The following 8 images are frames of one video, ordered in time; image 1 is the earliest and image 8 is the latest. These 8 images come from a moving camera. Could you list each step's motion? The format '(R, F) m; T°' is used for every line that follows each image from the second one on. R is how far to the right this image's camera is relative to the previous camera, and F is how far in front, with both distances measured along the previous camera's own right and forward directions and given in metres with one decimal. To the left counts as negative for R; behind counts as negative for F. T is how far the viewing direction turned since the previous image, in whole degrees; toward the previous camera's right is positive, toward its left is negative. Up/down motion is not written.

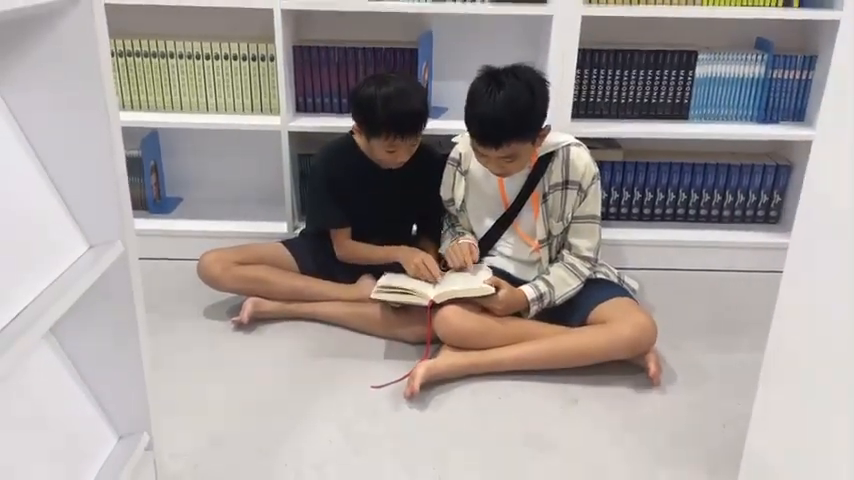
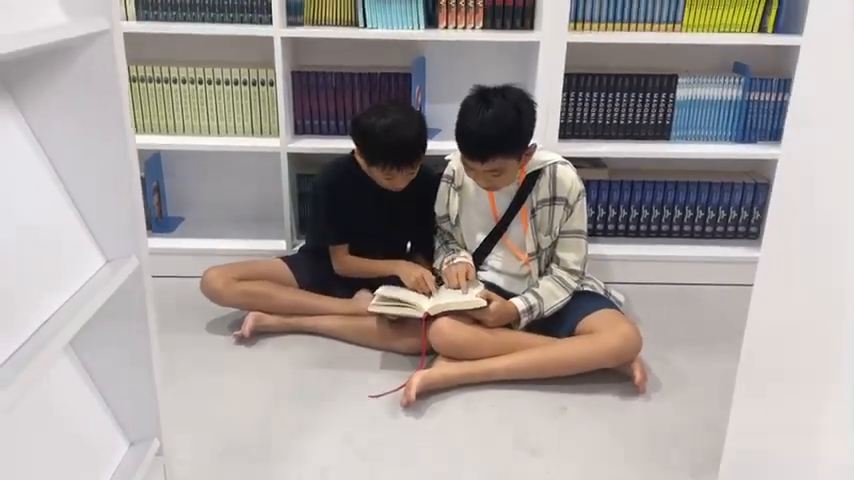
(0.0, -0.1) m; +1°
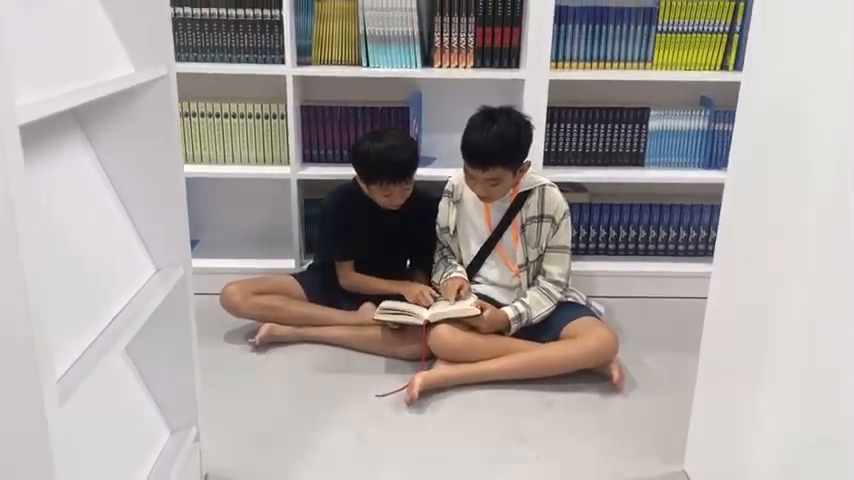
(0.0, -0.2) m; +1°
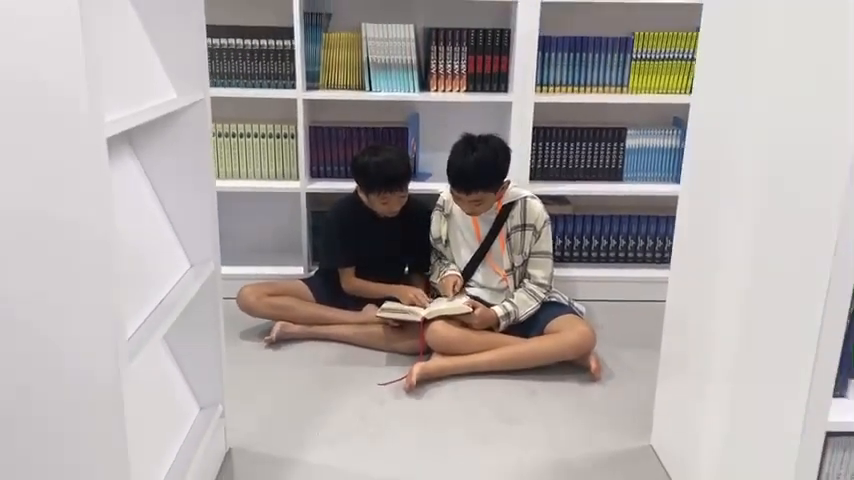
(0.0, -0.2) m; 0°
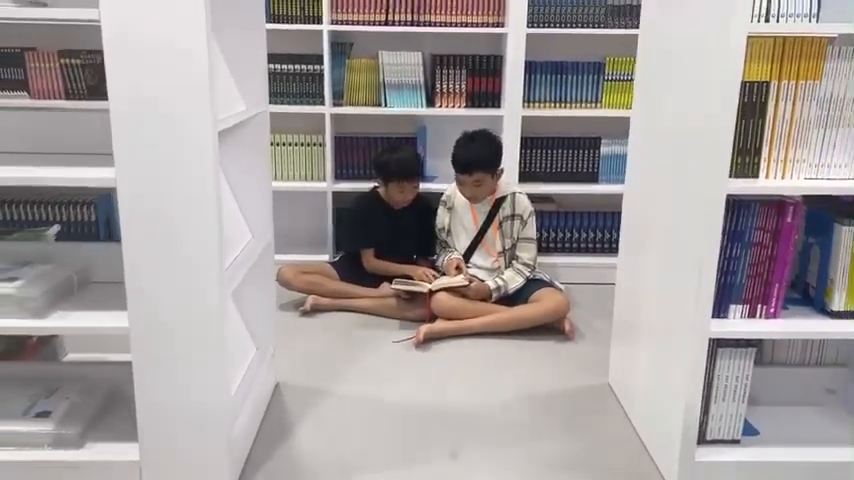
(0.0, -0.5) m; -1°
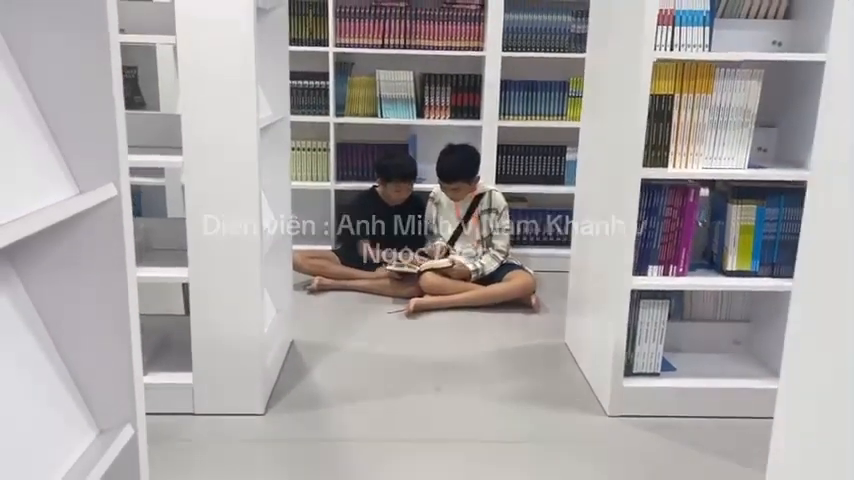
(0.0, -0.5) m; +1°
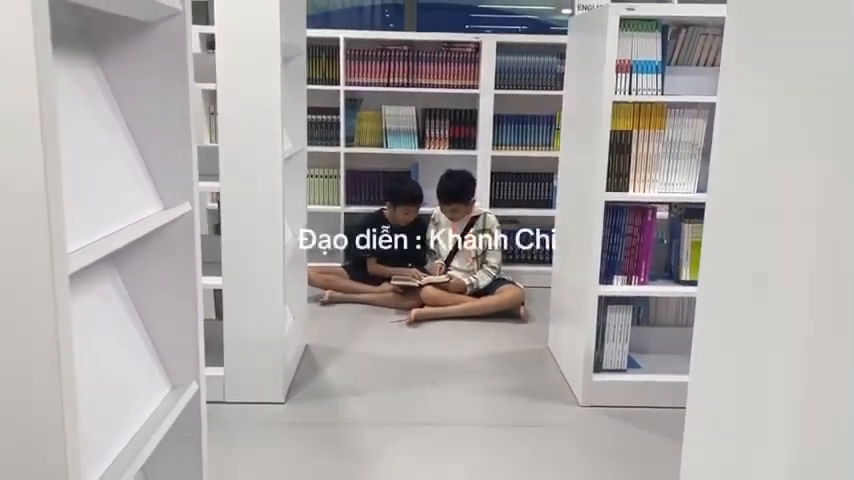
(0.0, -0.4) m; -1°
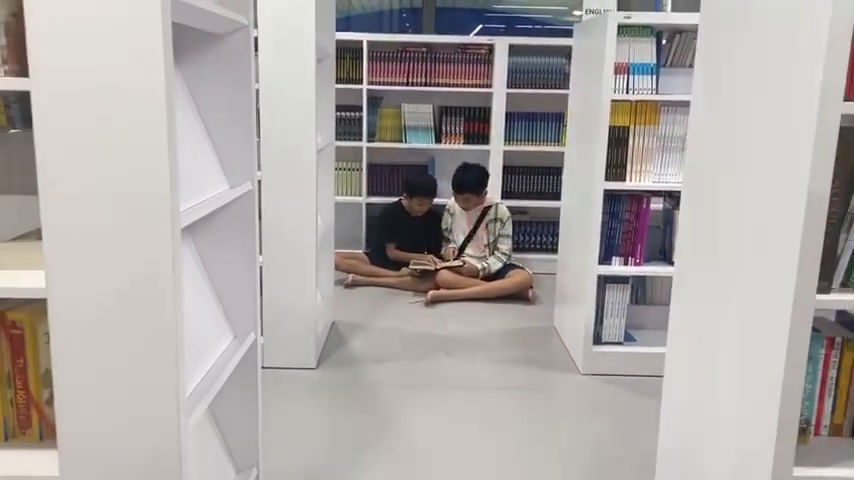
(0.0, -0.3) m; -1°
